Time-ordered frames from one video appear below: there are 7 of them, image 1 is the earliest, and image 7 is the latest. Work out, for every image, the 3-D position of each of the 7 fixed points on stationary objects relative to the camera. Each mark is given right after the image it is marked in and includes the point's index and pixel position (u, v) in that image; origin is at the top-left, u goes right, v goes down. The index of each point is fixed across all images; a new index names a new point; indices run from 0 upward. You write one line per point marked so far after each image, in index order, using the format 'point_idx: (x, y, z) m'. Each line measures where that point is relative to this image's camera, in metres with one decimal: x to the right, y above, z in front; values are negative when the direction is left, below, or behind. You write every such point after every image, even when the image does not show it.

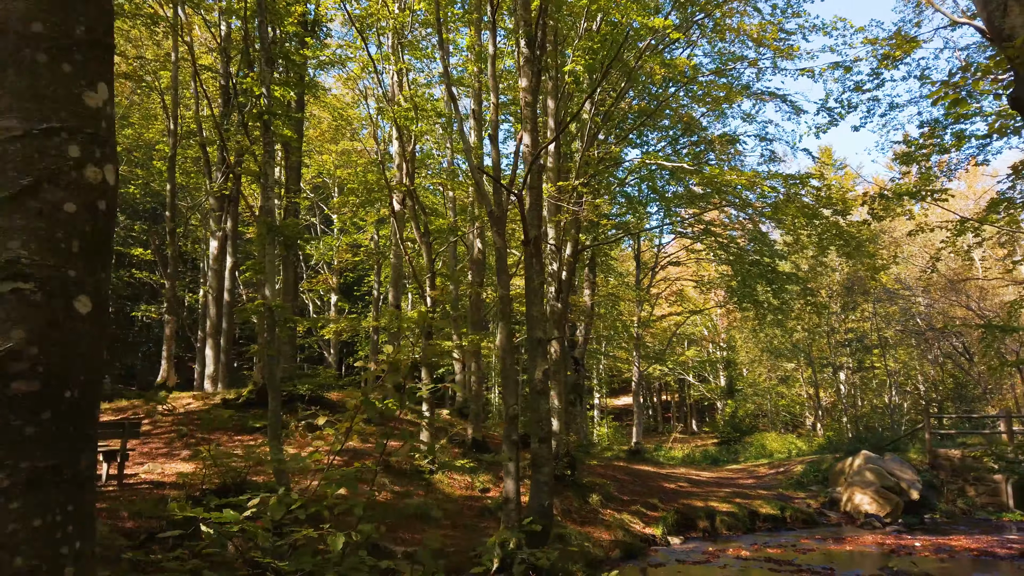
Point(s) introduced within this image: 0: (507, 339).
0: (-0.1, -0.6, +9.5) m
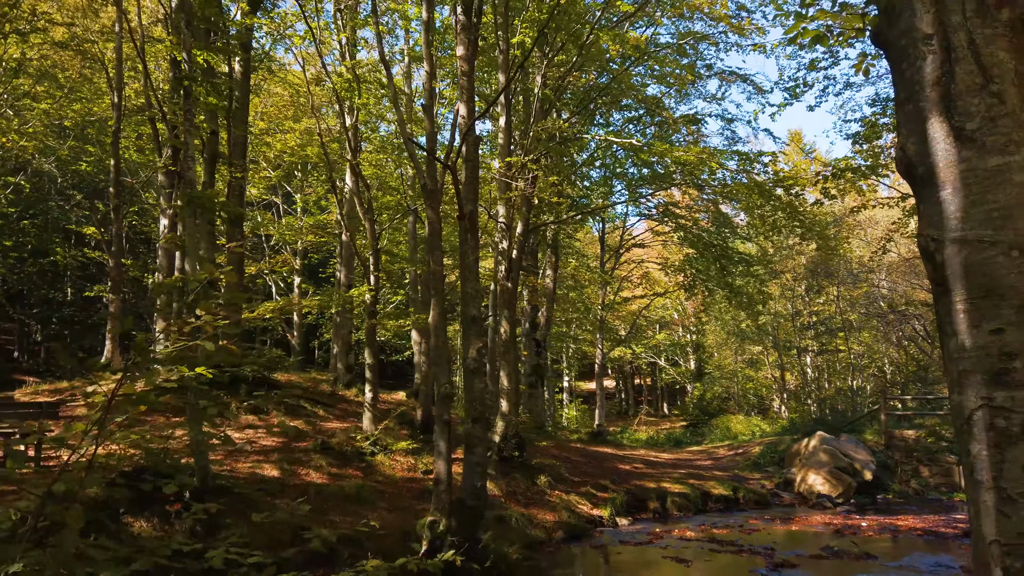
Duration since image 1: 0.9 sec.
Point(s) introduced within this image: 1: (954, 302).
0: (-0.9, -0.4, +9.2) m
1: (+1.3, 0.0, +2.3) m
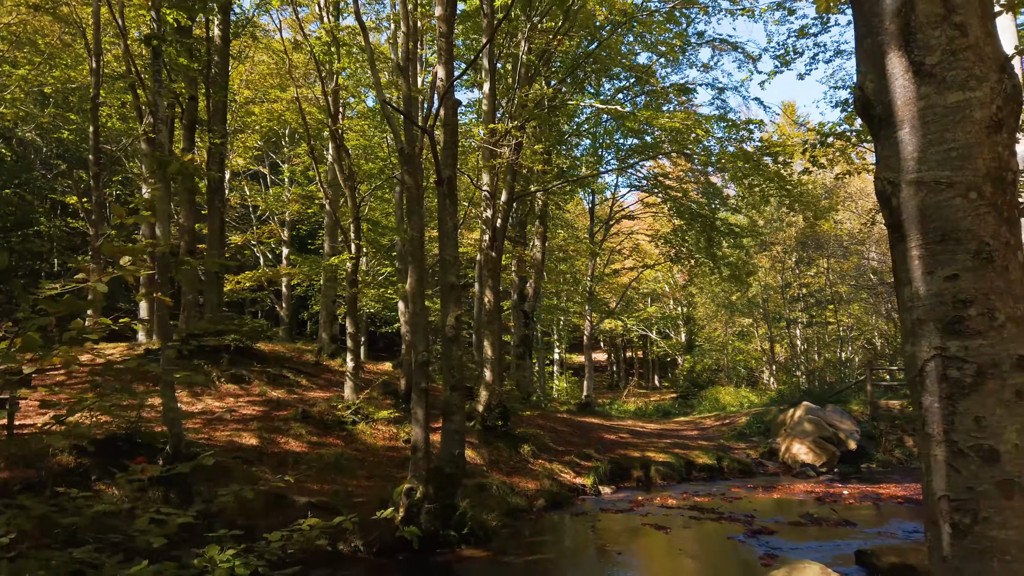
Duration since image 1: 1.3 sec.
0: (-1.1, 0.0, +9.1) m
1: (+1.1, +0.1, +2.2) m
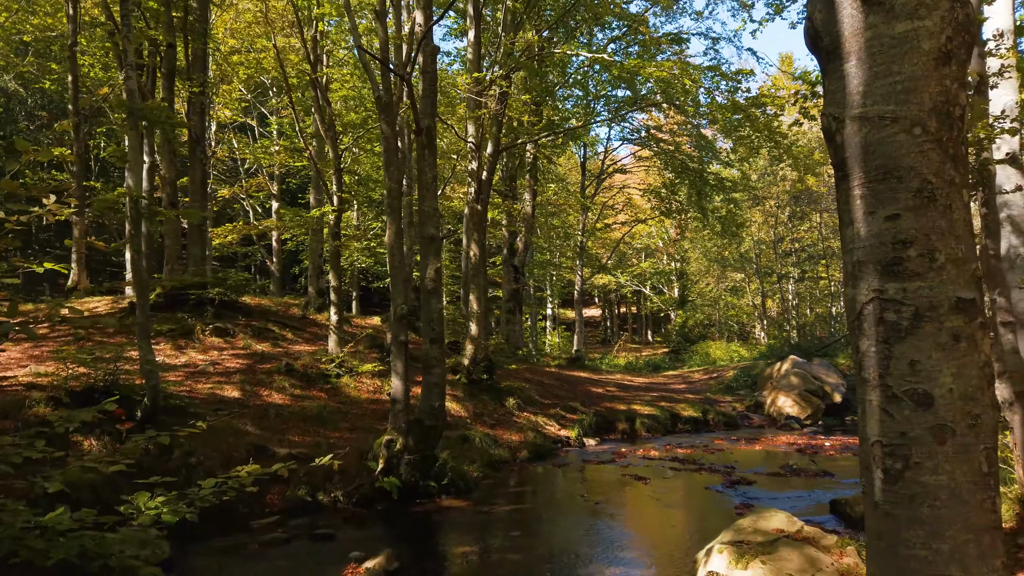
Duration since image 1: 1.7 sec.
0: (-1.4, +0.6, +9.0) m
1: (+0.9, +0.3, +2.1) m
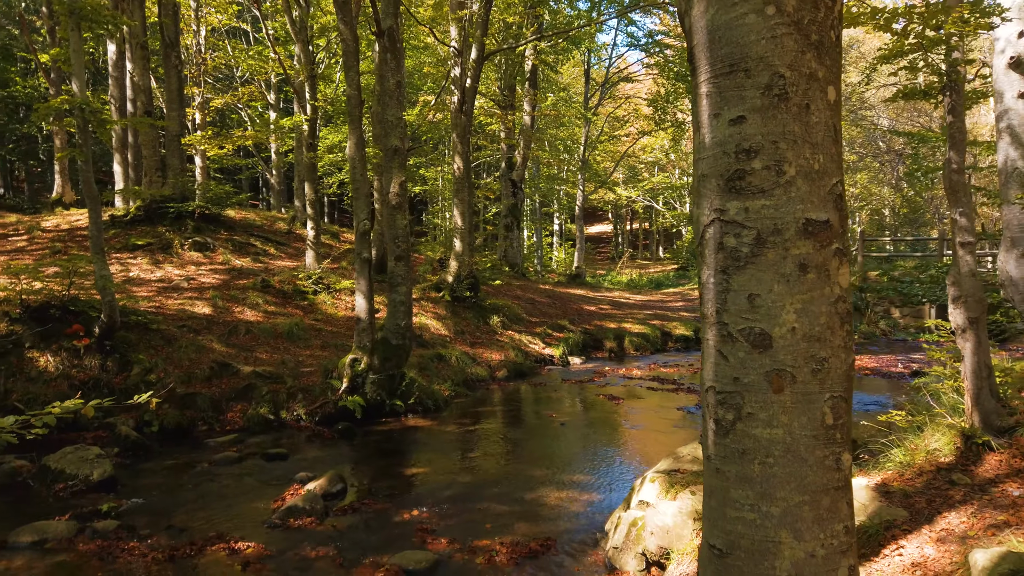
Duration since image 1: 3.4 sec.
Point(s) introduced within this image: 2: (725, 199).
0: (-1.7, +1.6, +8.6) m
1: (+0.4, +0.5, +1.7) m
2: (+0.5, +0.2, +1.7) m
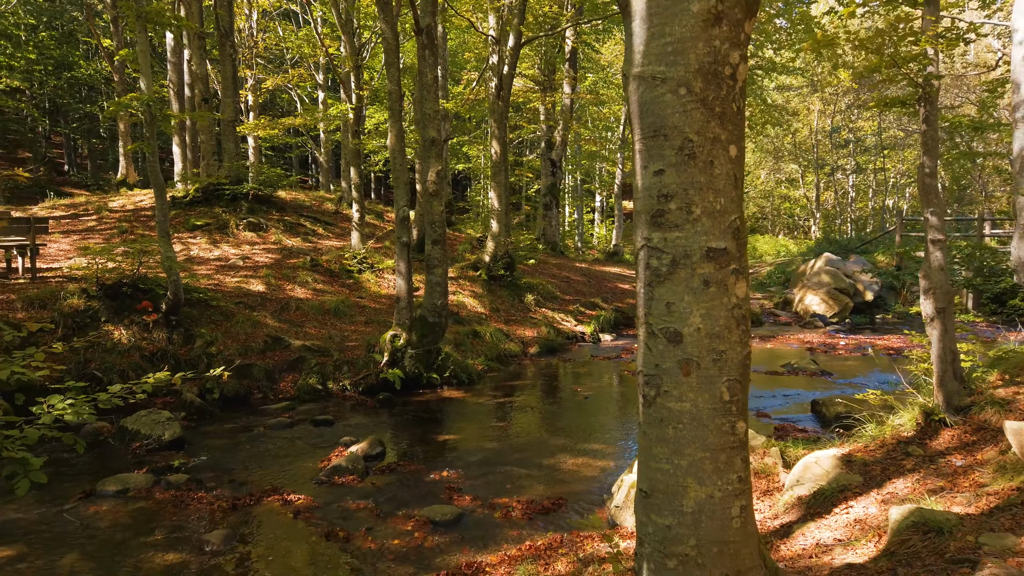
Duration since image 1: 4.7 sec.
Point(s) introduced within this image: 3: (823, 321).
0: (-1.4, +1.8, +9.2) m
1: (+0.4, +0.4, +2.3) m
2: (+0.4, +0.2, +2.2) m
3: (+6.5, -0.7, +16.0) m
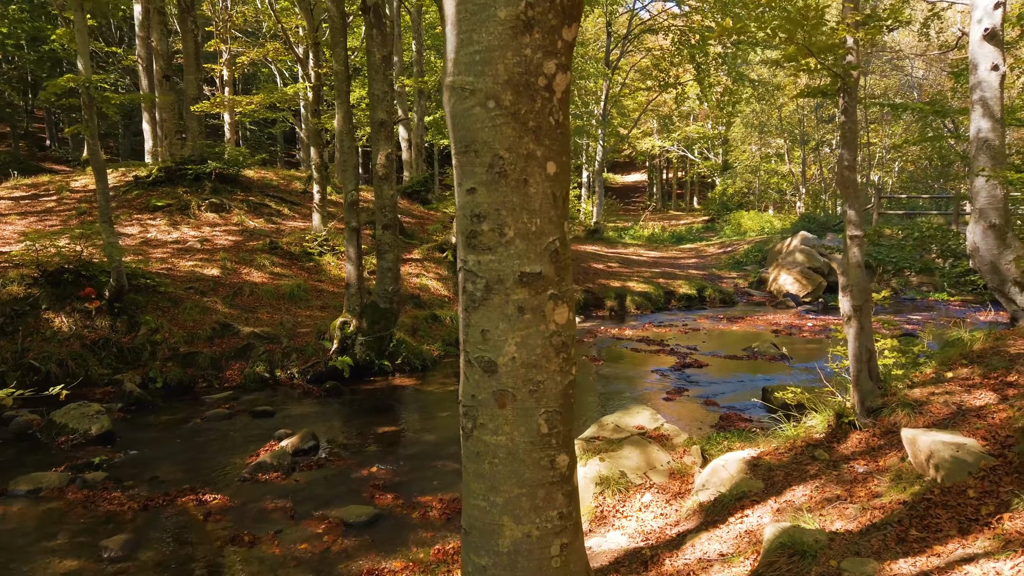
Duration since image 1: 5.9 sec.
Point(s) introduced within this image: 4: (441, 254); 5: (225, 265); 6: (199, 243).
0: (-1.9, +1.9, +9.0) m
1: (-0.1, +0.4, +2.1) m
2: (-0.1, +0.1, +2.1) m
3: (+5.9, -0.3, +15.9) m
4: (-1.3, +0.6, +13.8) m
5: (-4.1, +0.3, +10.9) m
6: (-4.8, +0.7, +11.6) m
